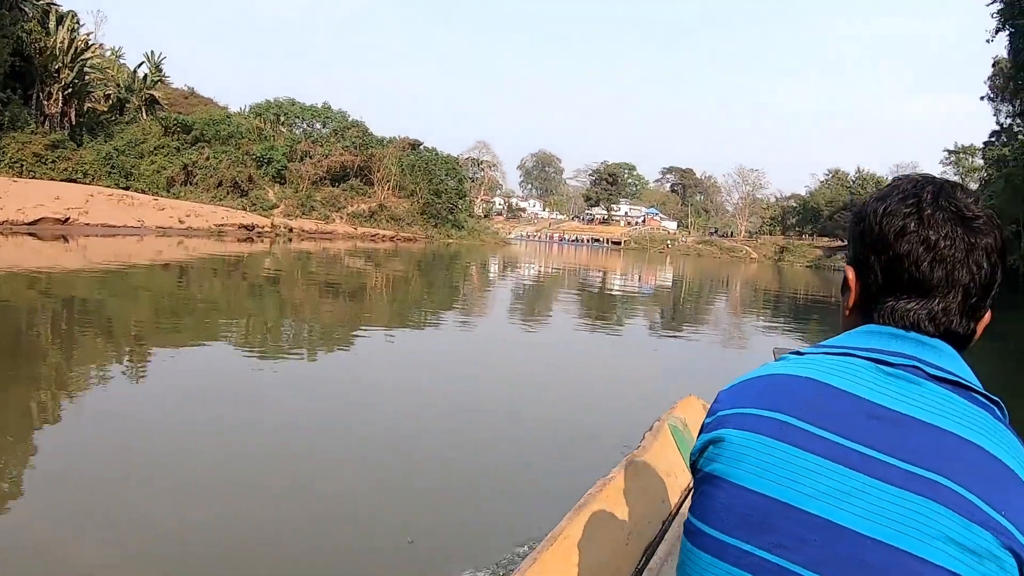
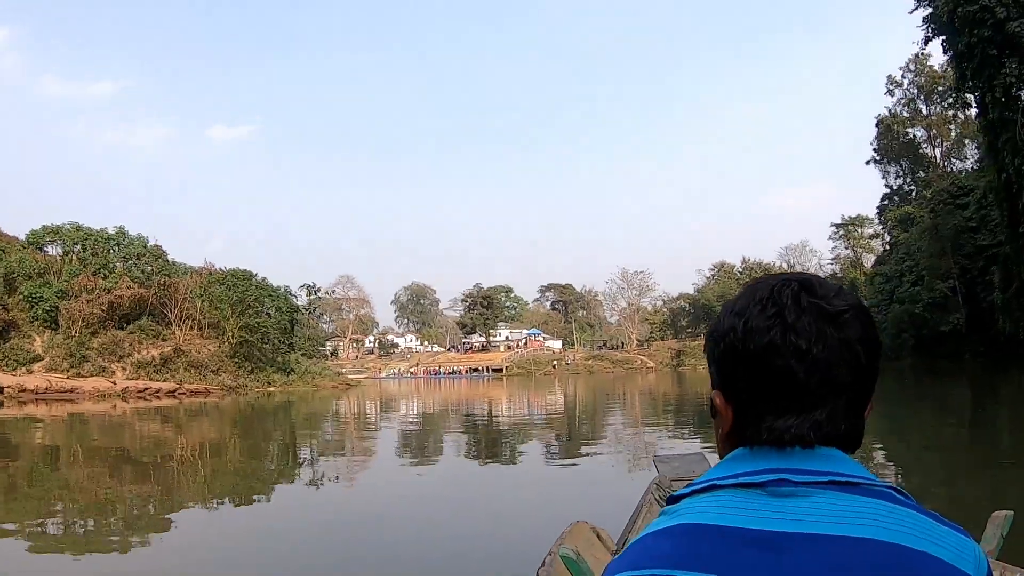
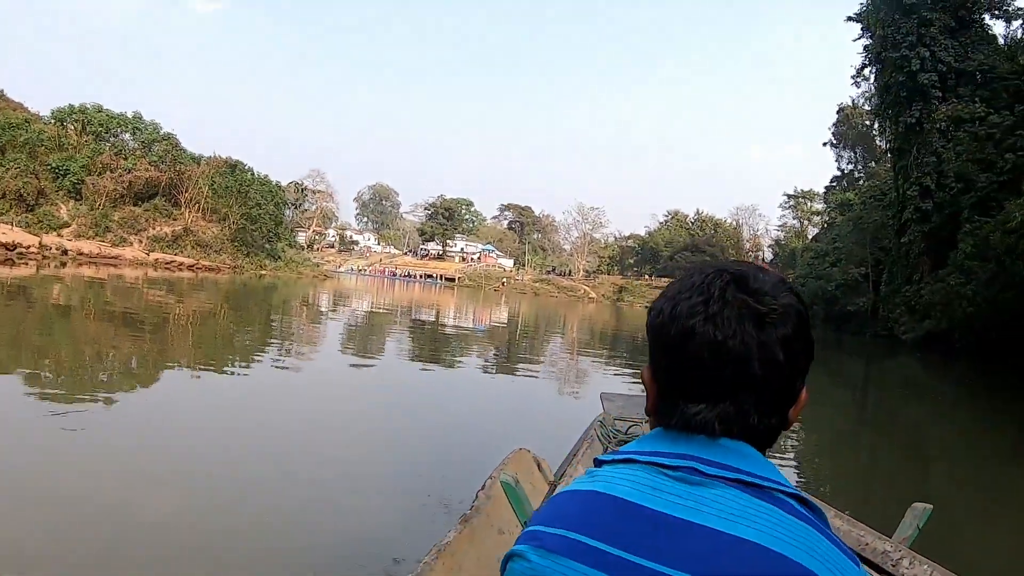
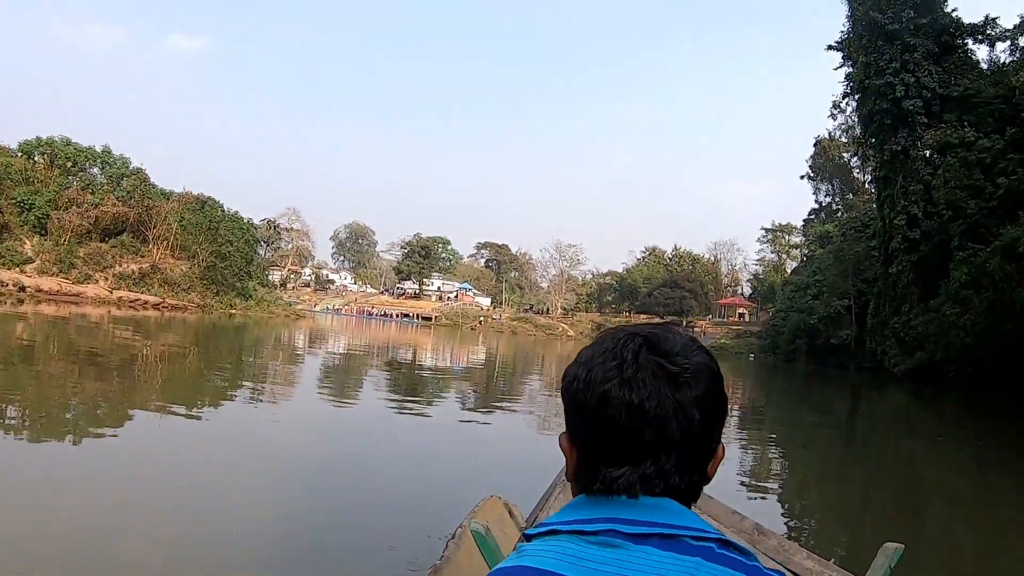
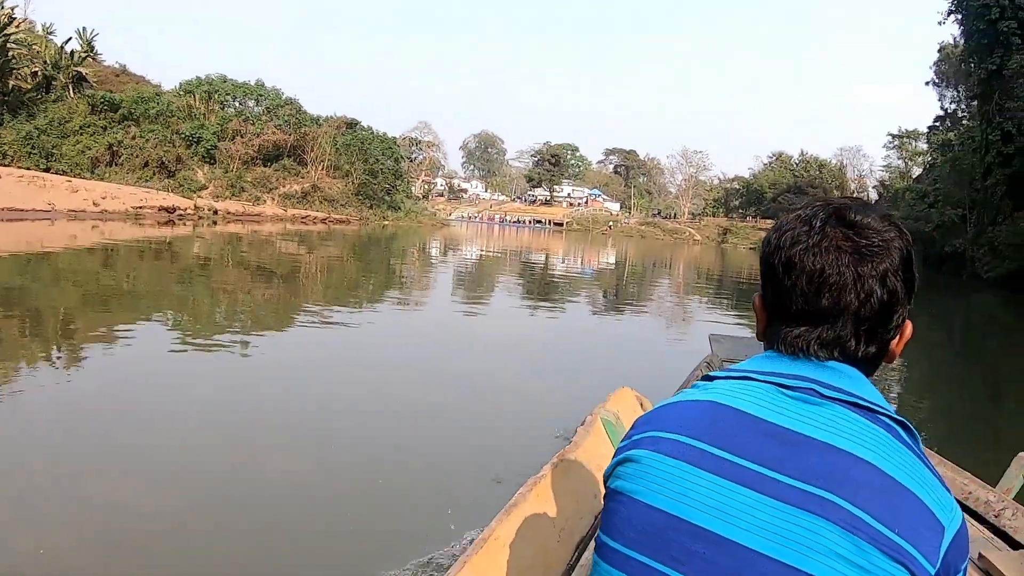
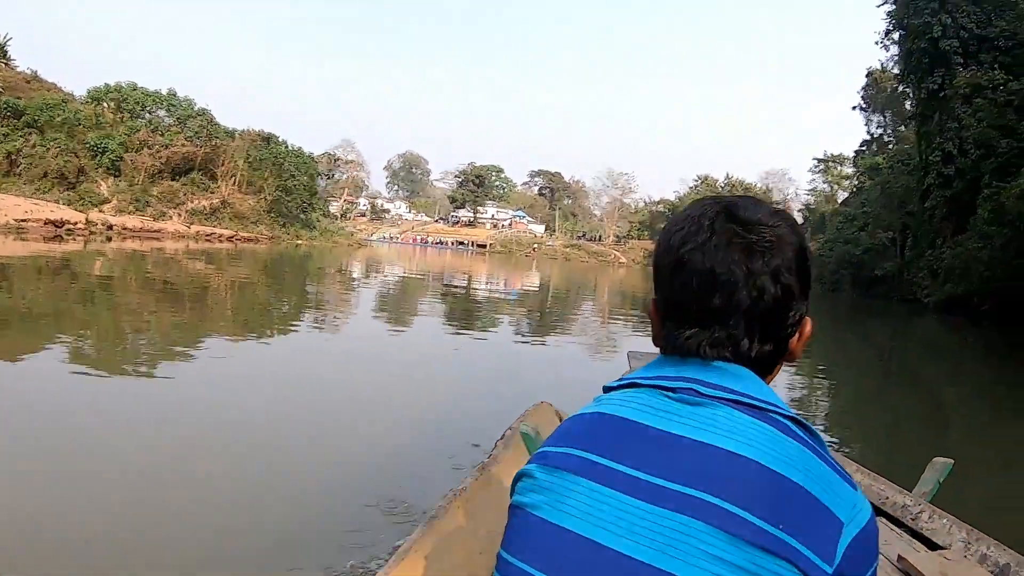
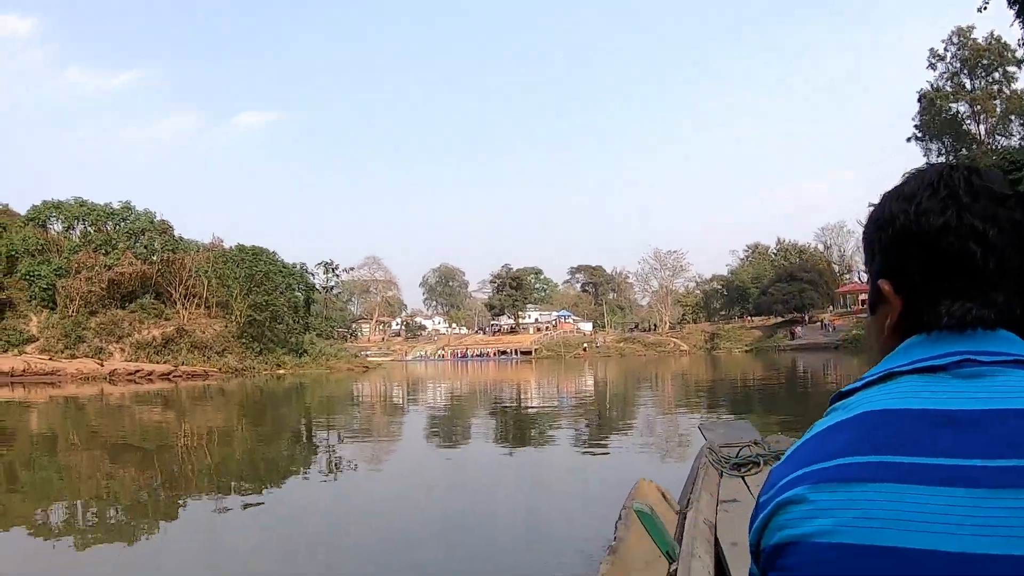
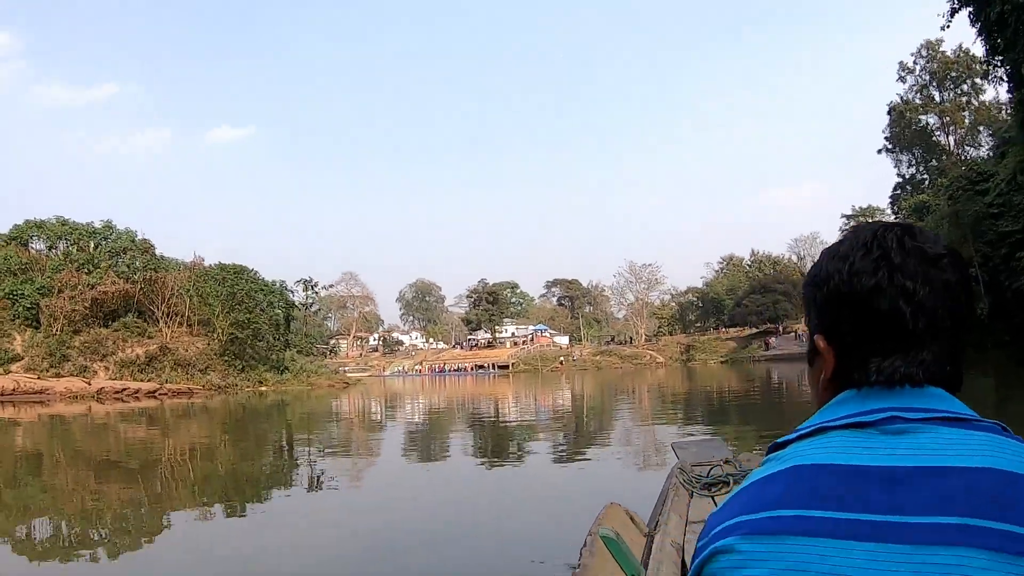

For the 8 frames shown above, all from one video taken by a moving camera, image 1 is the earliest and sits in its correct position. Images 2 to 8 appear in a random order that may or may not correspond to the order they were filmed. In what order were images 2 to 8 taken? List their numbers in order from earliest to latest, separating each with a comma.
5, 6, 3, 4, 2, 8, 7
